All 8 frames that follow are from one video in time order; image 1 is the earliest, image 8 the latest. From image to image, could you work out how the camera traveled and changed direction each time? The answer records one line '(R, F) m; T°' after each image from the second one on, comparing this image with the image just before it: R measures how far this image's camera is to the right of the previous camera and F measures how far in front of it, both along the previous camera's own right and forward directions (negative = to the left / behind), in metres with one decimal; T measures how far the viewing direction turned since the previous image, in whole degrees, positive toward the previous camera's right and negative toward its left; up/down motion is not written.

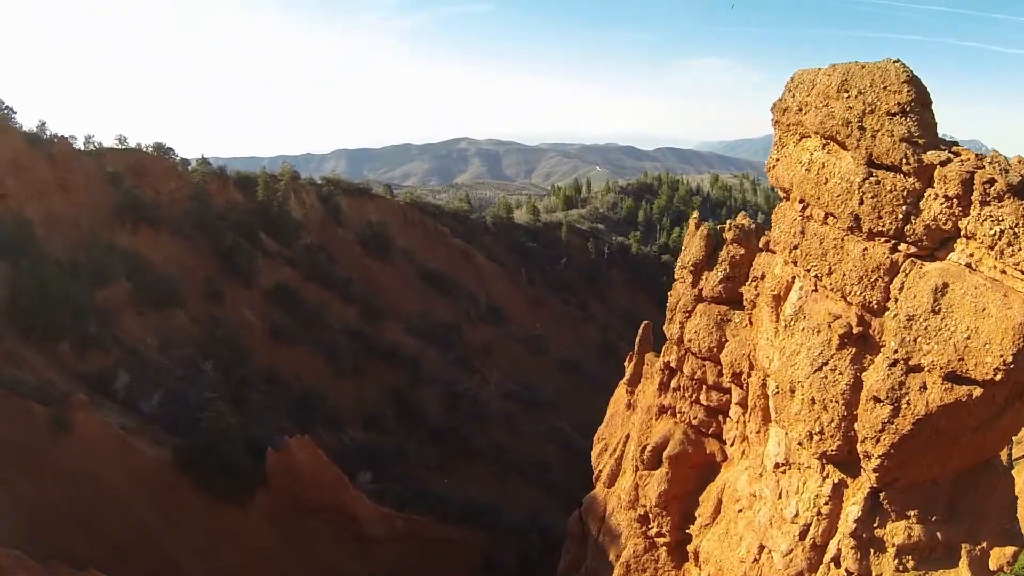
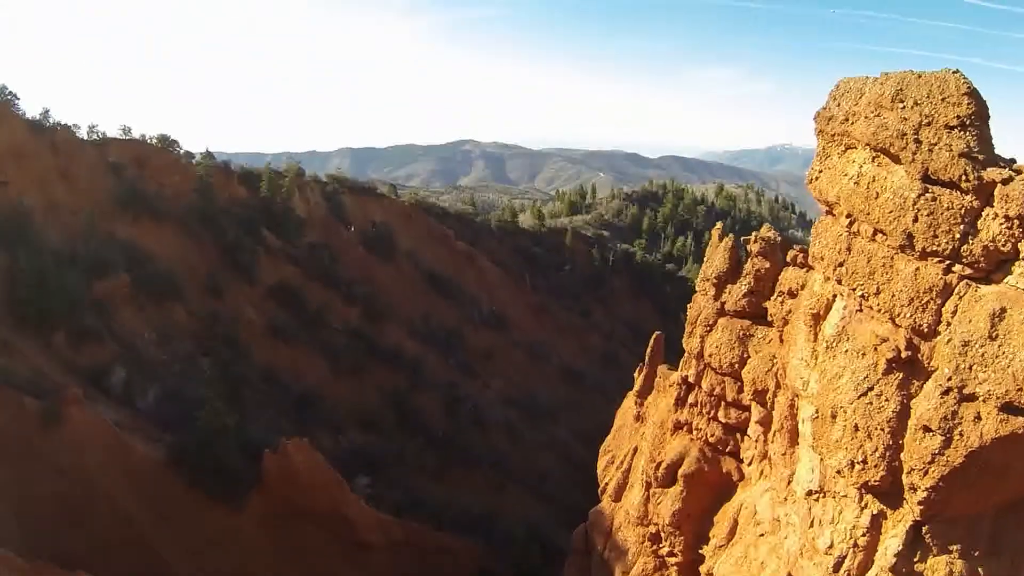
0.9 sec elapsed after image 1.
(-0.3, +0.4) m; 0°
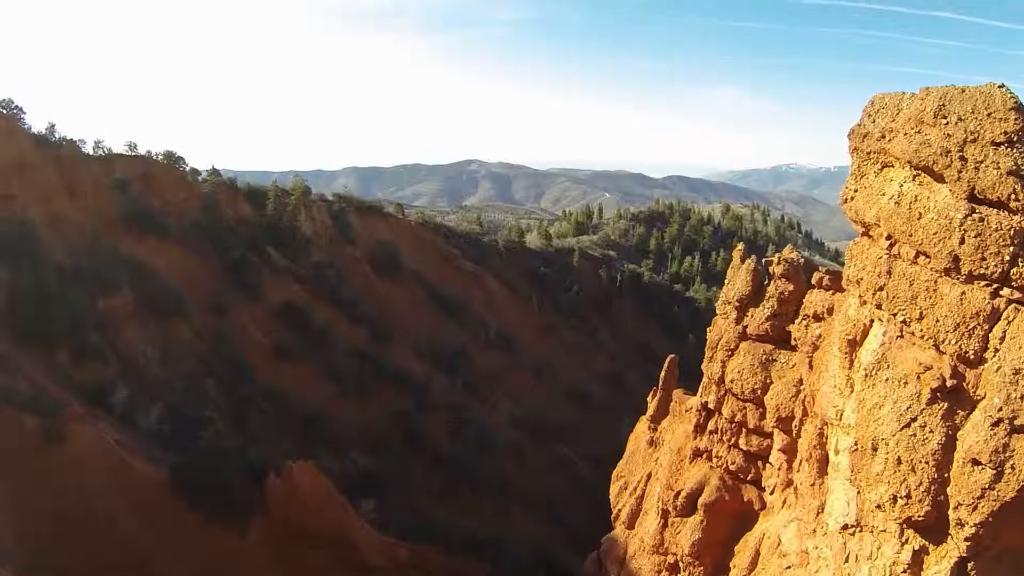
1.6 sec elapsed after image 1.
(-0.2, +0.3) m; 0°
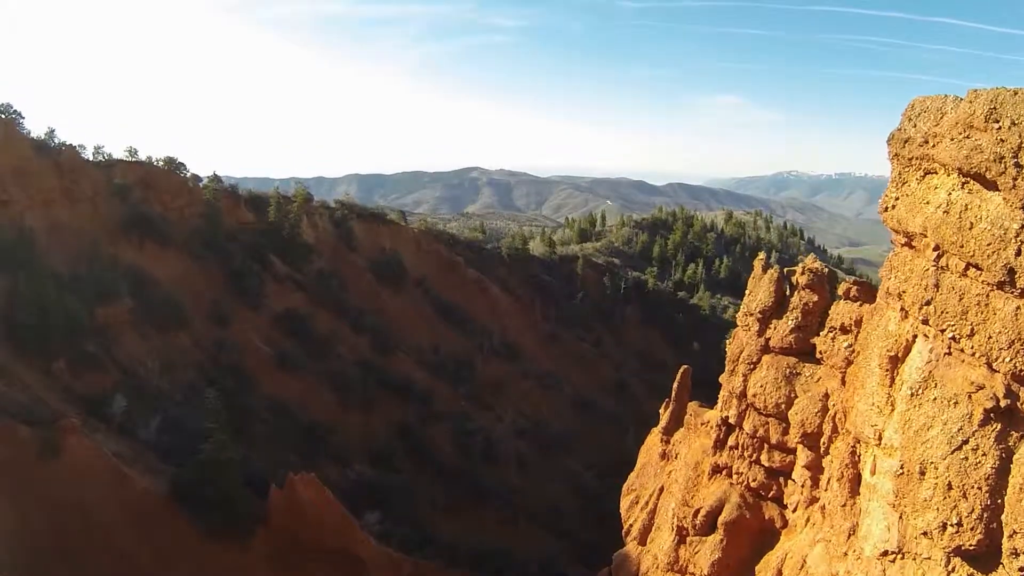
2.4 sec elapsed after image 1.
(-0.2, +0.4) m; 0°
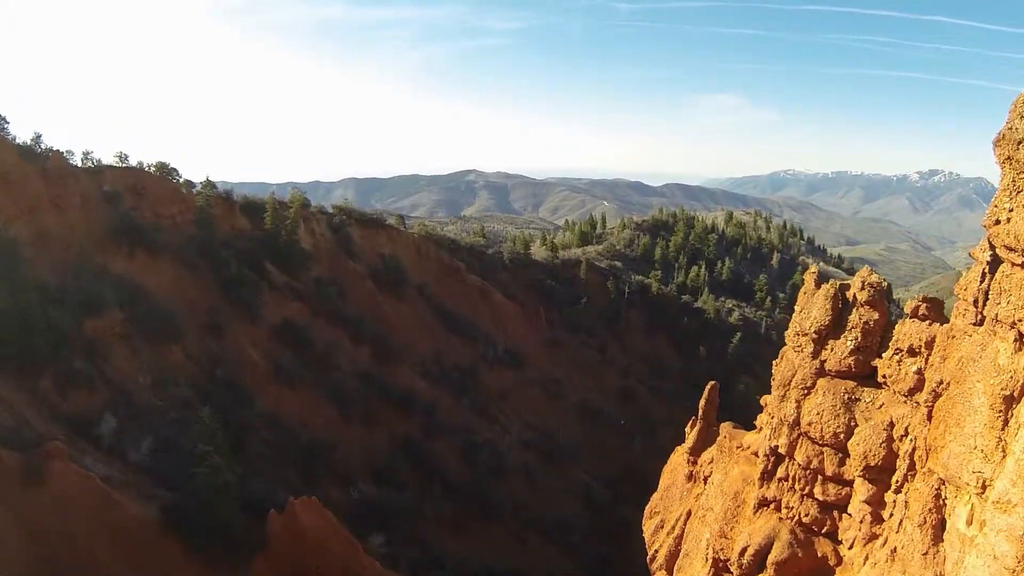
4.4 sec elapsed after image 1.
(-0.5, +1.0) m; 0°
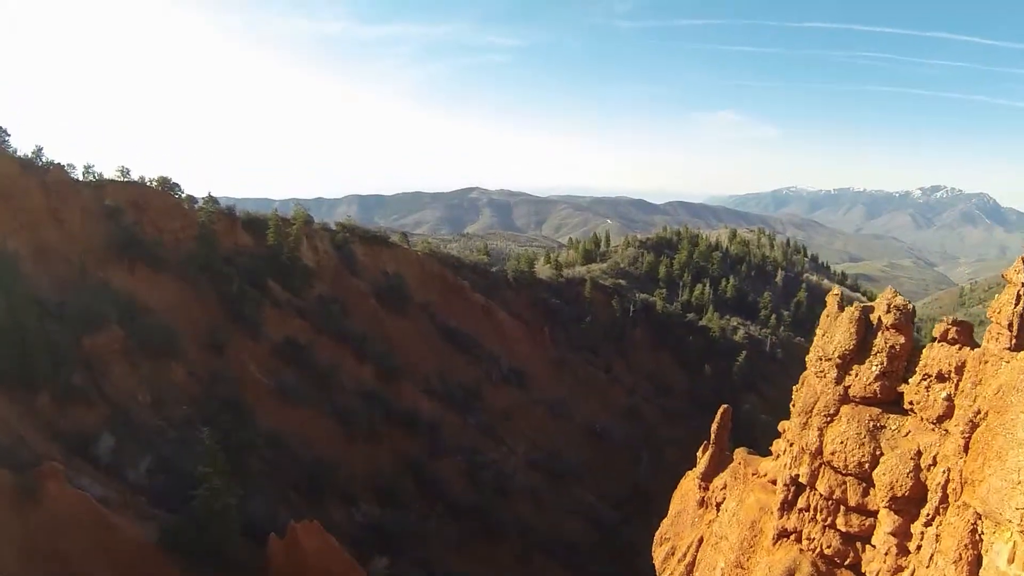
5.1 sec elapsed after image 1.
(-0.1, +0.3) m; 0°
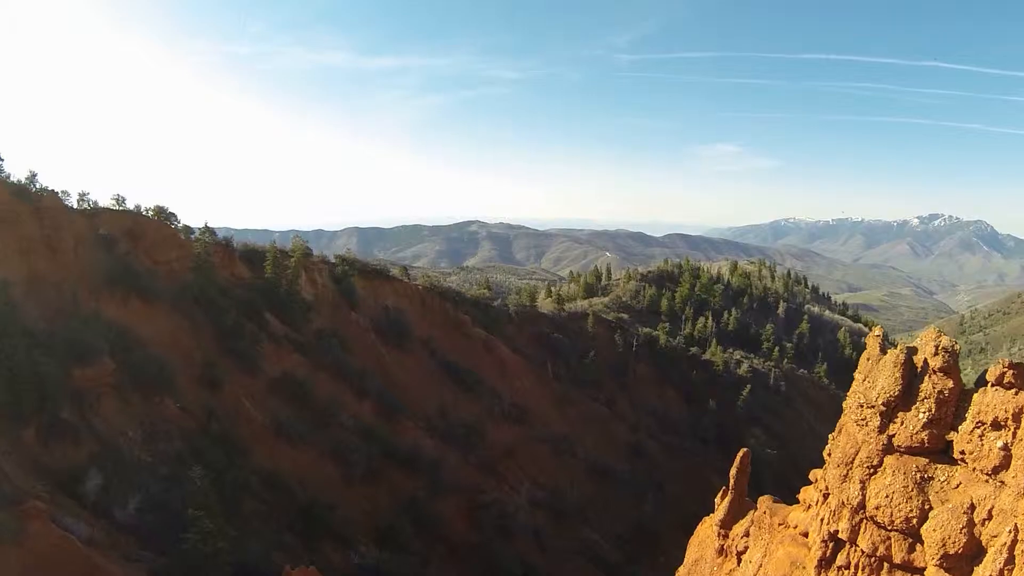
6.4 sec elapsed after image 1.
(-0.2, +0.6) m; 0°
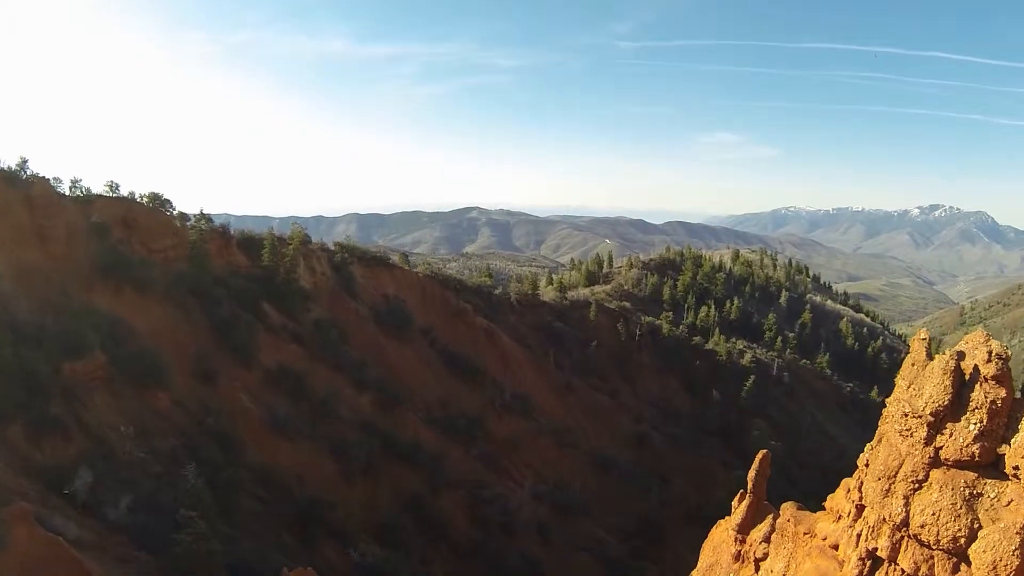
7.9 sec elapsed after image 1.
(-0.2, +0.7) m; 0°
